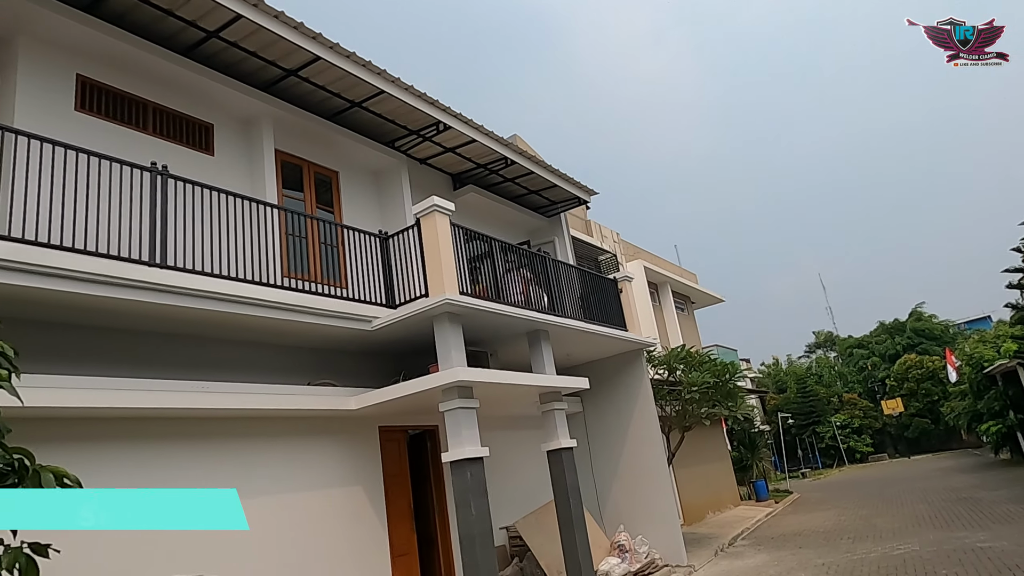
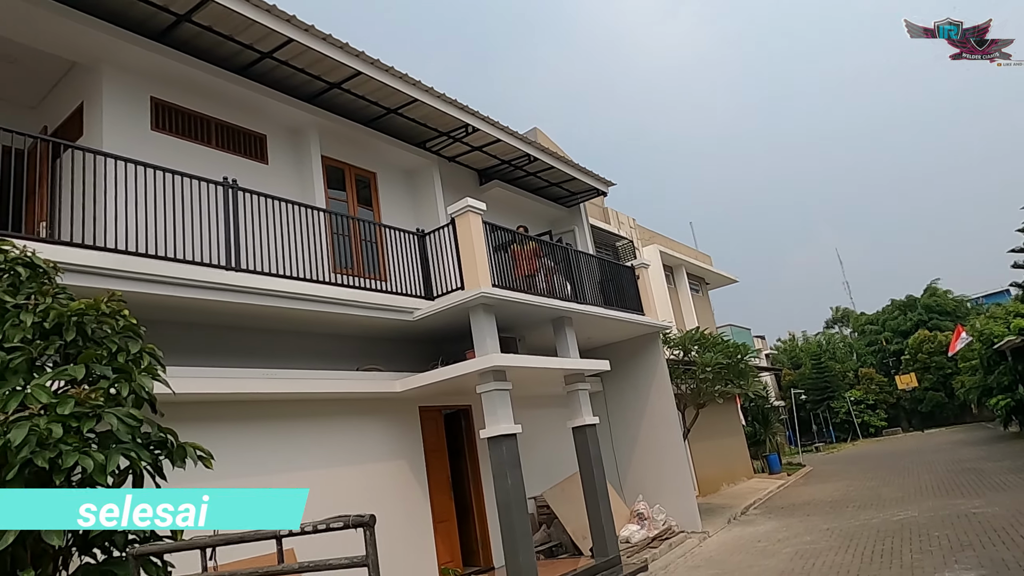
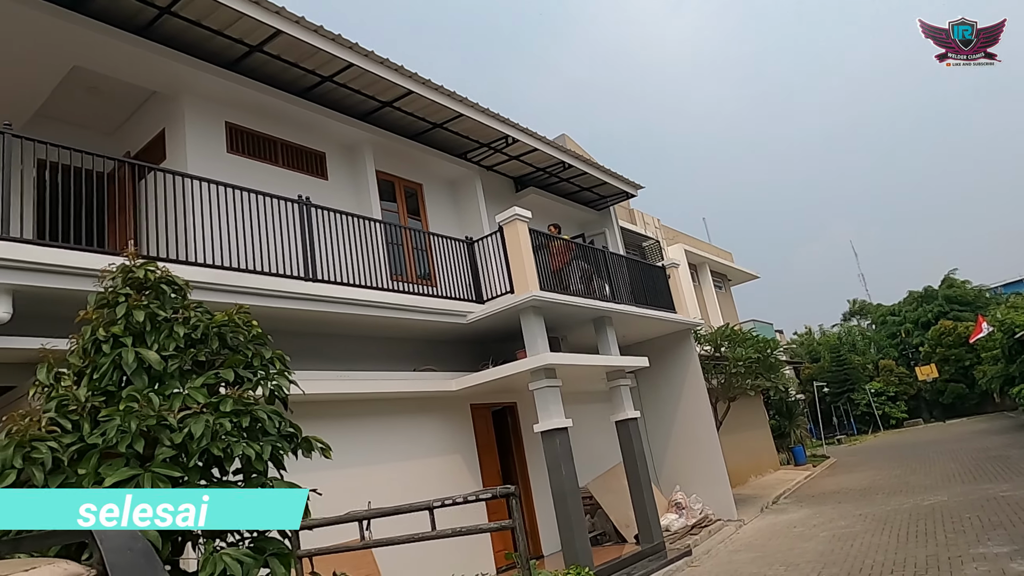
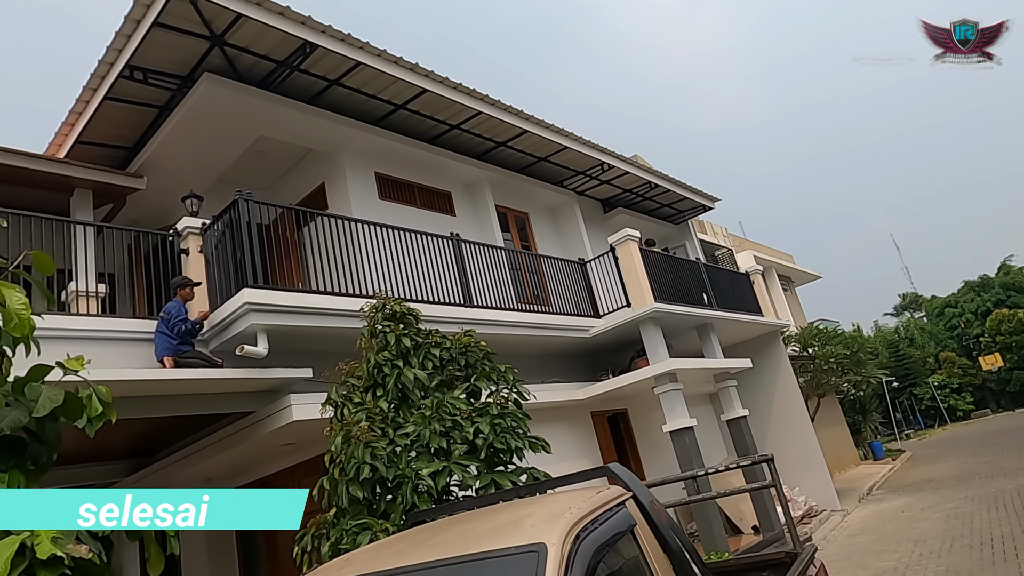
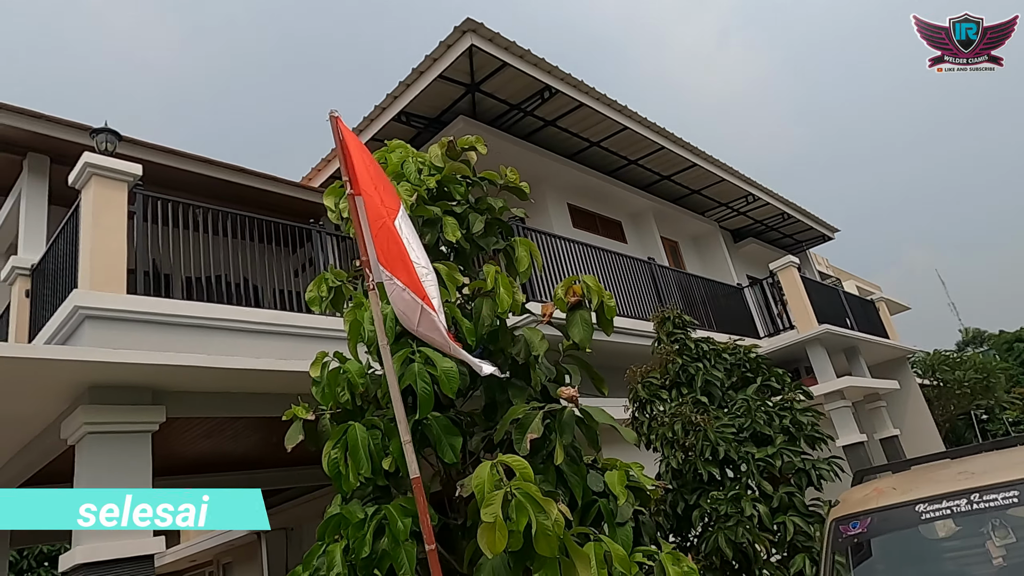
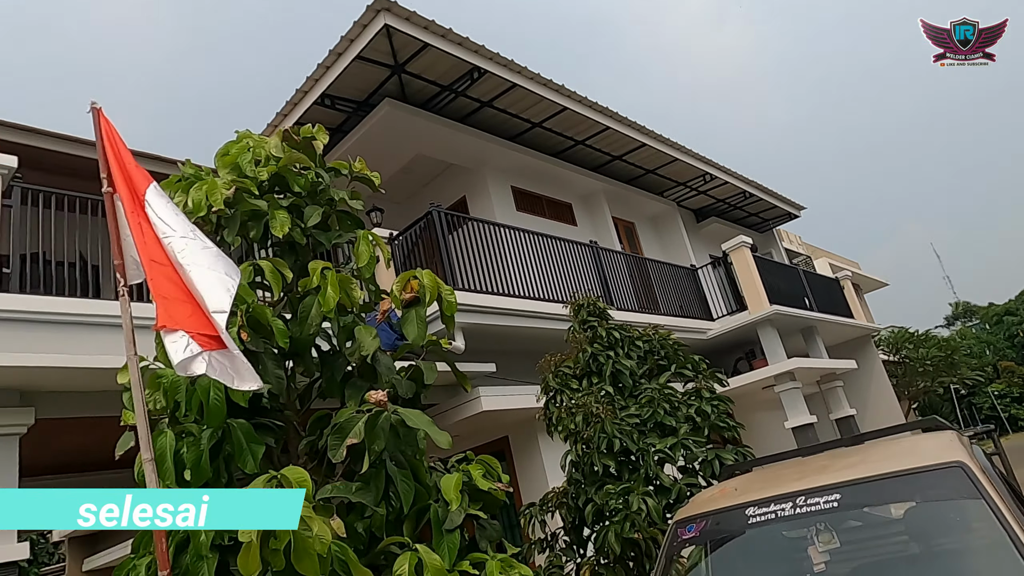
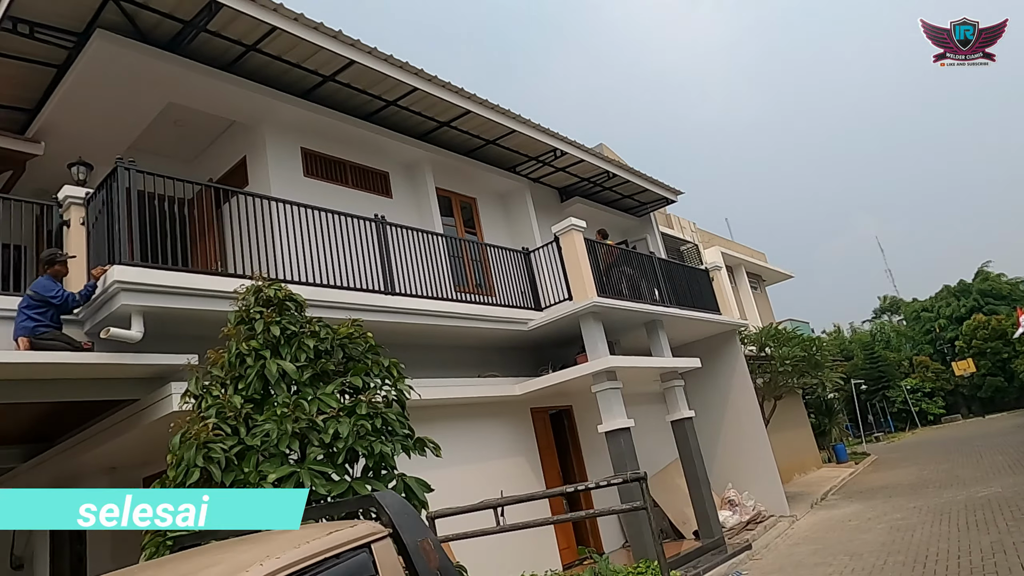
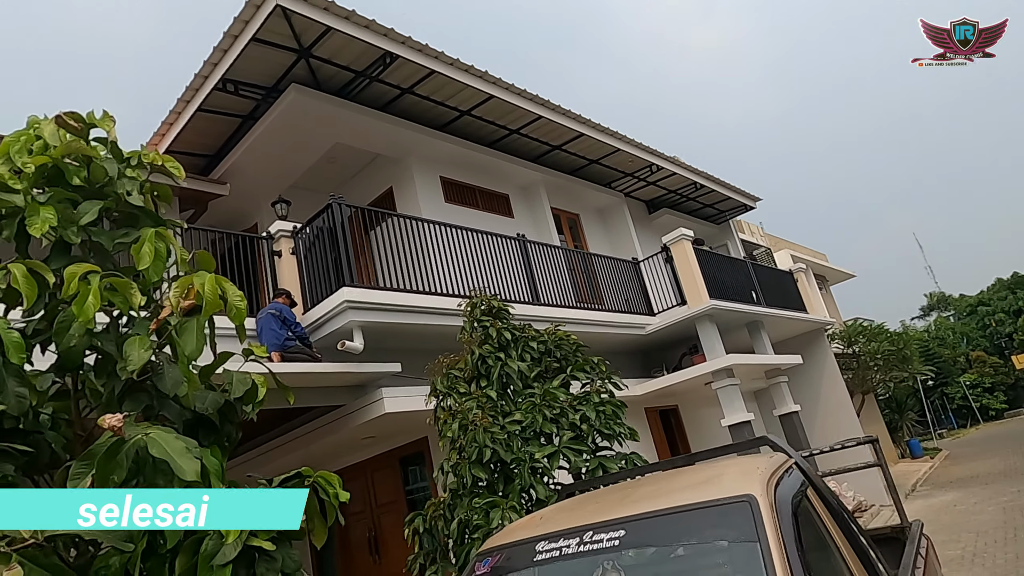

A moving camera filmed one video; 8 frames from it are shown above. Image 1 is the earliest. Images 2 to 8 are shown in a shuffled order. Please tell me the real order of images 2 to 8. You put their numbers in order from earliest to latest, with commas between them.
2, 3, 7, 4, 8, 6, 5
